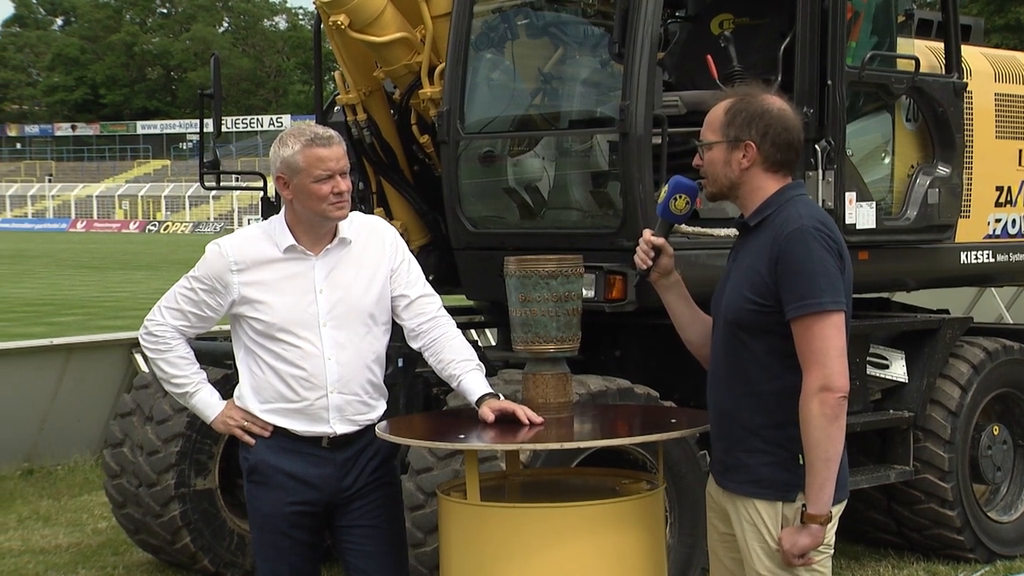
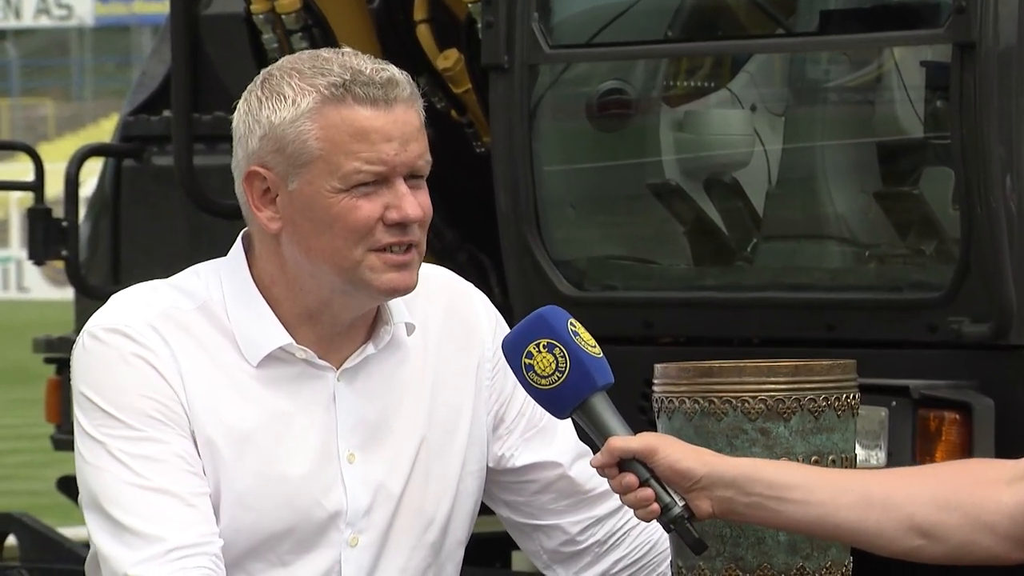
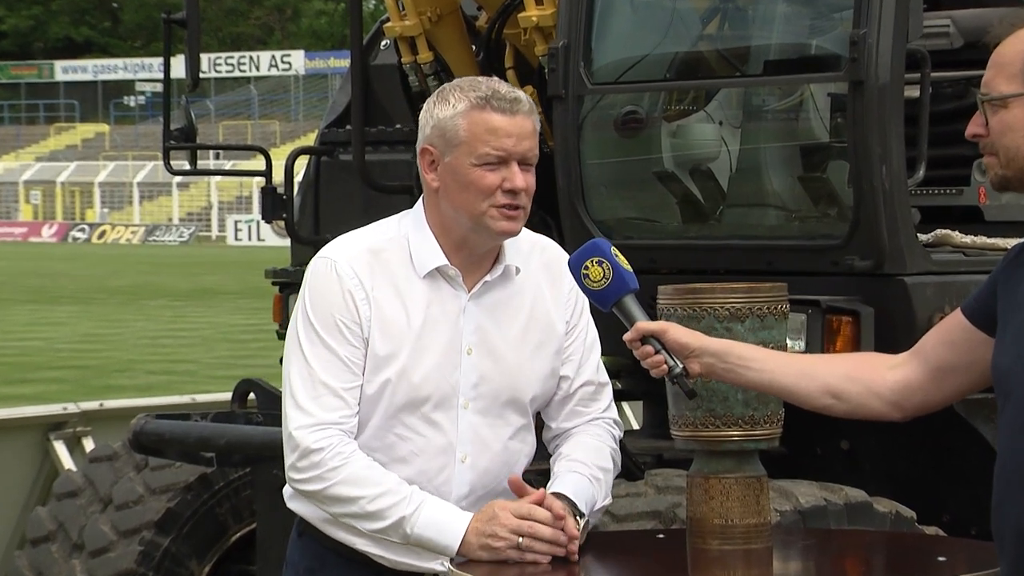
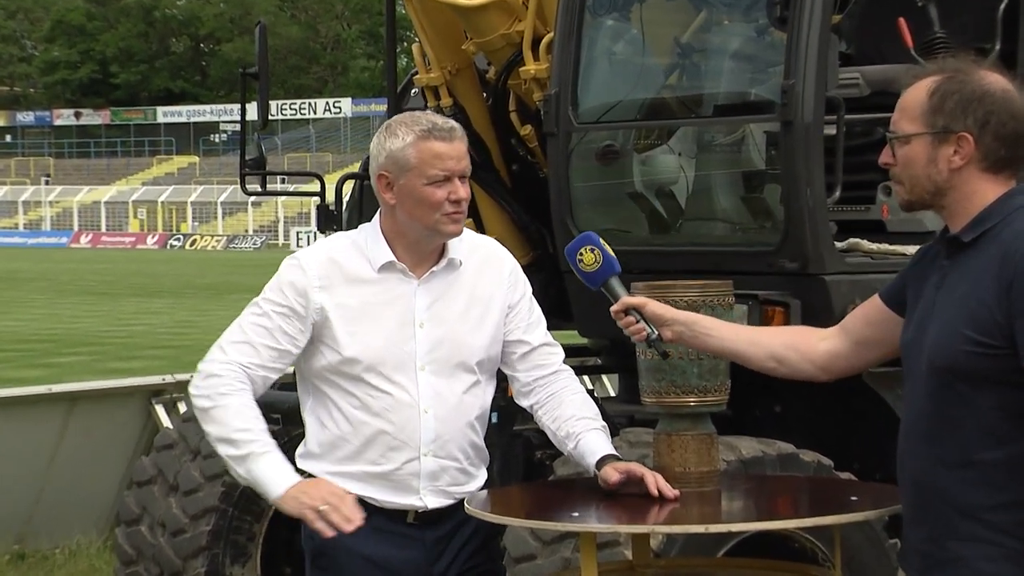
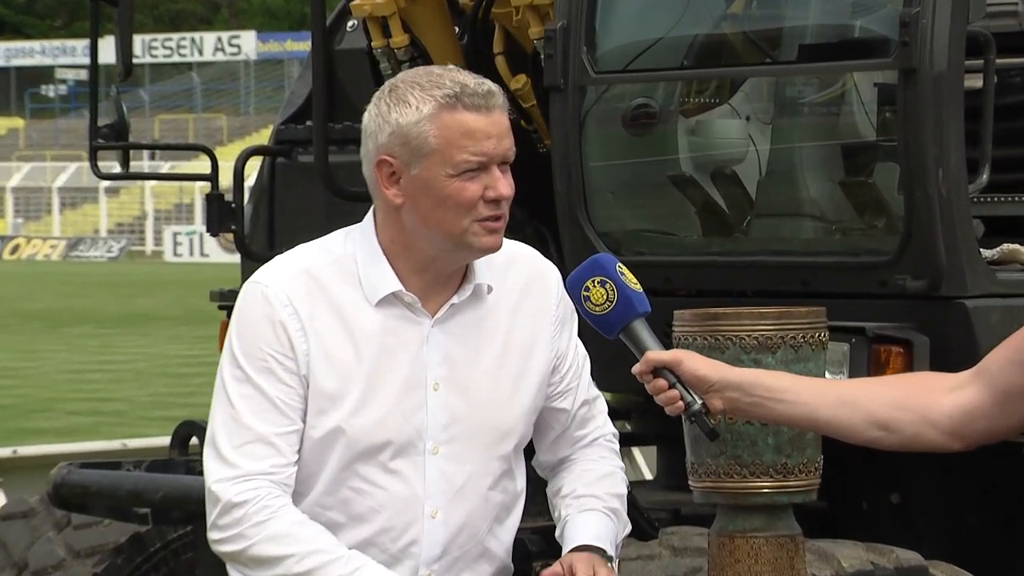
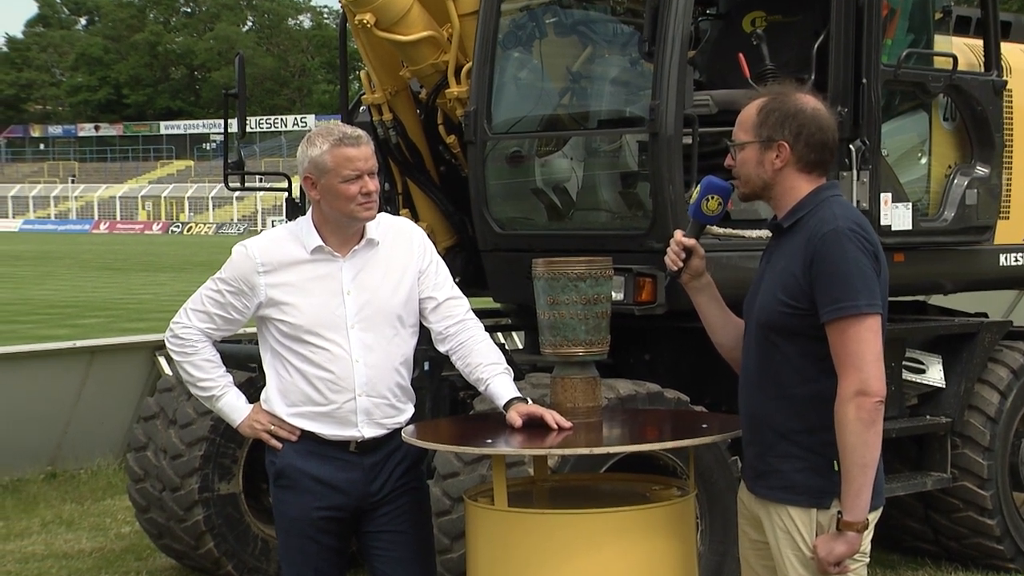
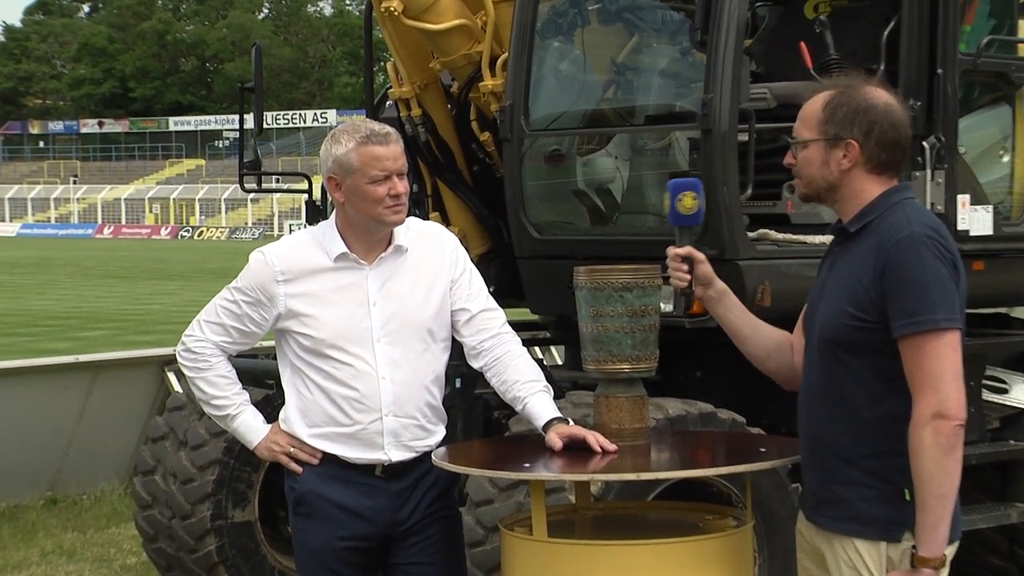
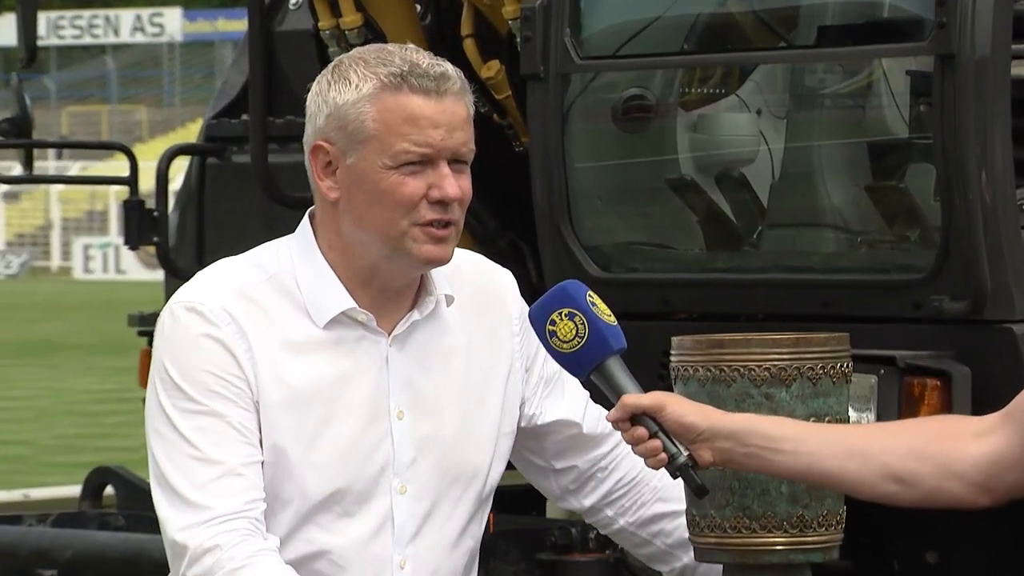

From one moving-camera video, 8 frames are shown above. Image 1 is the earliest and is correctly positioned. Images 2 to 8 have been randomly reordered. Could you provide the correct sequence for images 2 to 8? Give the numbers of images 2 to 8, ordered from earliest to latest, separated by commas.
6, 7, 4, 3, 5, 8, 2
